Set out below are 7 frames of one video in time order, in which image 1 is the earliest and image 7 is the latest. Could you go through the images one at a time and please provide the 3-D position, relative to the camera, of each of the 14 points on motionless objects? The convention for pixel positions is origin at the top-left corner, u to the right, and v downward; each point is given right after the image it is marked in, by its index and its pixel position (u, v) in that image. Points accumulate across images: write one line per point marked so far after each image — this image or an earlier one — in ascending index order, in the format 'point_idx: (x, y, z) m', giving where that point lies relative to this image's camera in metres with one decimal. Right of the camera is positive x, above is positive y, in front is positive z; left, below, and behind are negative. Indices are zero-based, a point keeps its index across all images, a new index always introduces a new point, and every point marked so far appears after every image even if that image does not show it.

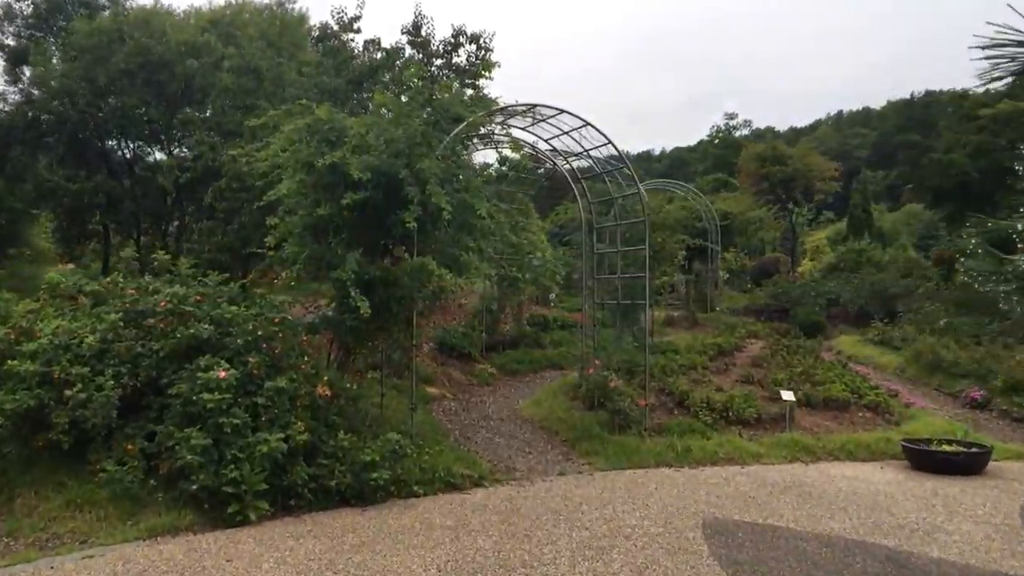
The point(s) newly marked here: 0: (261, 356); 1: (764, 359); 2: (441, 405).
0: (-1.4, -0.4, +4.8) m
1: (+2.7, -0.8, +9.2) m
2: (-0.7, -1.1, +8.0) m
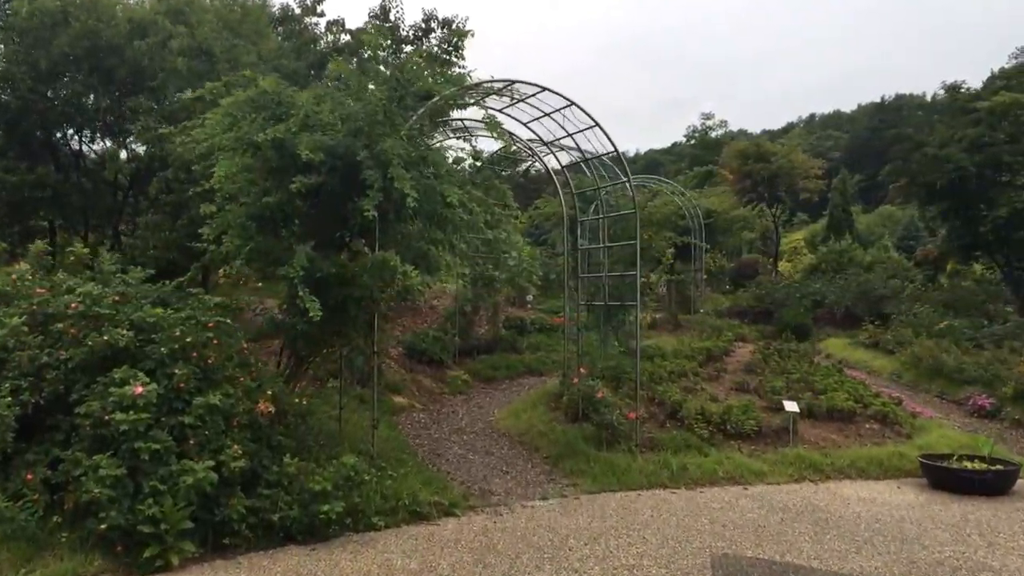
0: (-1.5, -0.4, +4.1) m
1: (+2.5, -0.8, +8.6) m
2: (-0.9, -1.1, +7.3) m
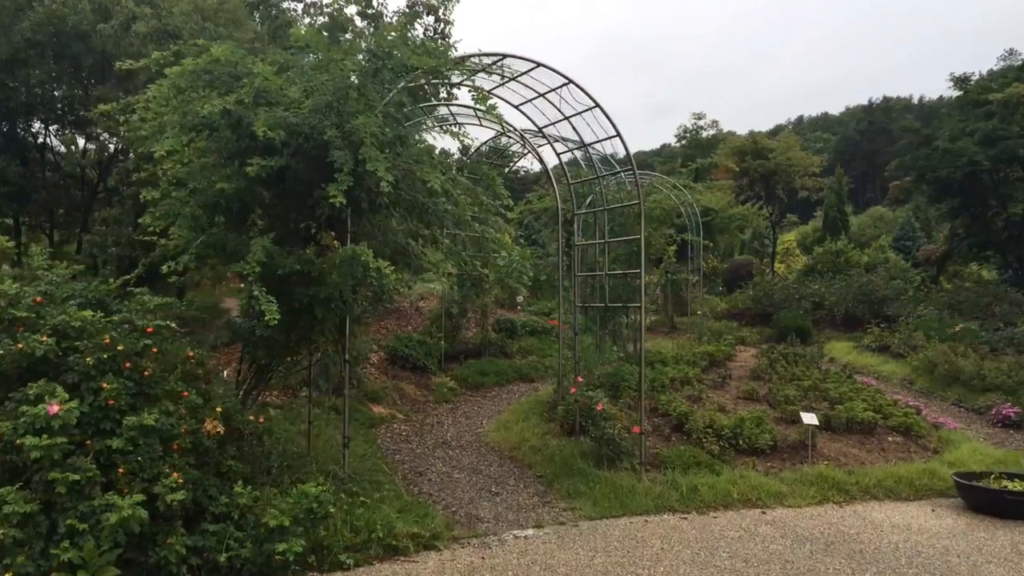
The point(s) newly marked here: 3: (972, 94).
0: (-1.6, -0.4, +3.5) m
1: (+2.4, -0.8, +8.1) m
2: (-1.0, -1.1, +6.6) m
3: (+6.2, +2.6, +11.5) m
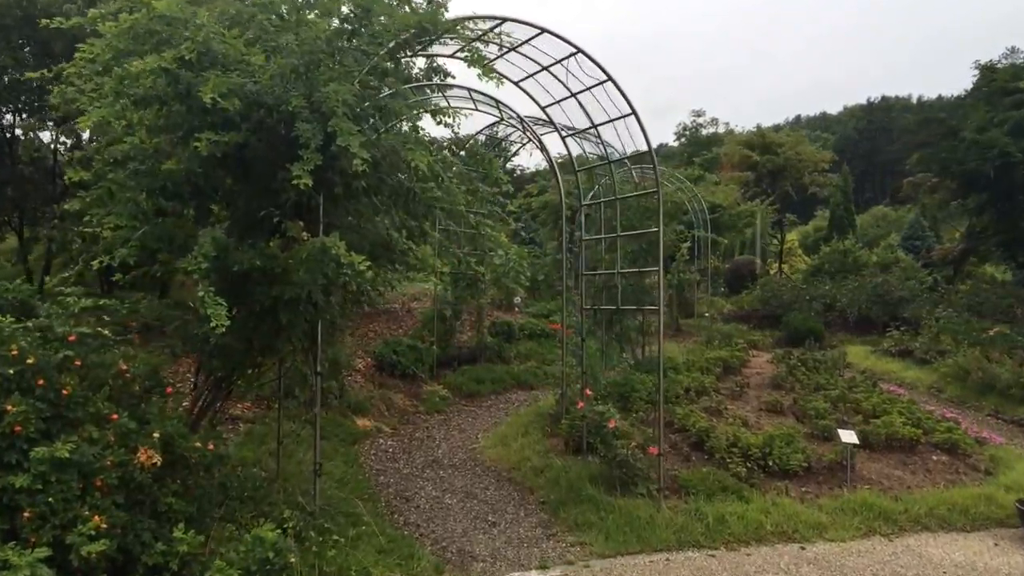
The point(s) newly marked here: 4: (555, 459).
0: (-1.6, -0.4, +2.8) m
1: (+2.4, -0.8, +7.4) m
2: (-1.0, -1.1, +6.0) m
3: (+6.2, +2.6, +10.9) m
4: (+0.3, -1.1, +5.3) m
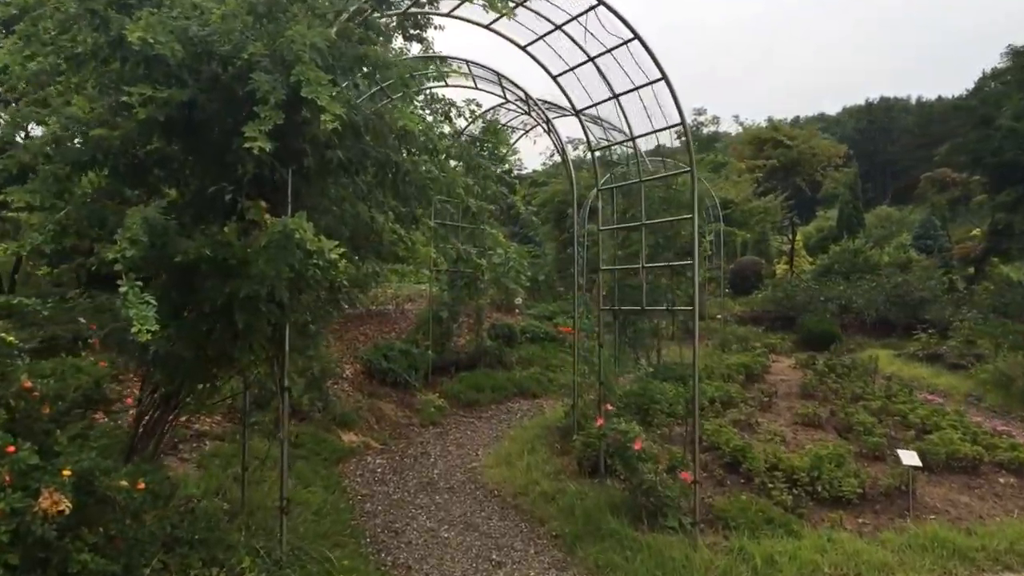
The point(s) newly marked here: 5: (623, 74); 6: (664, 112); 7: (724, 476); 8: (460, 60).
0: (-1.5, -0.4, +2.1) m
1: (+2.4, -0.8, +6.7) m
2: (-0.9, -1.1, +5.3) m
3: (+6.2, +2.6, +10.2) m
4: (+0.3, -1.0, +4.6) m
5: (+0.6, +1.1, +4.4) m
6: (+0.8, +0.9, +4.2) m
7: (+1.1, -1.0, +4.5) m
8: (-0.3, +1.5, +5.5) m
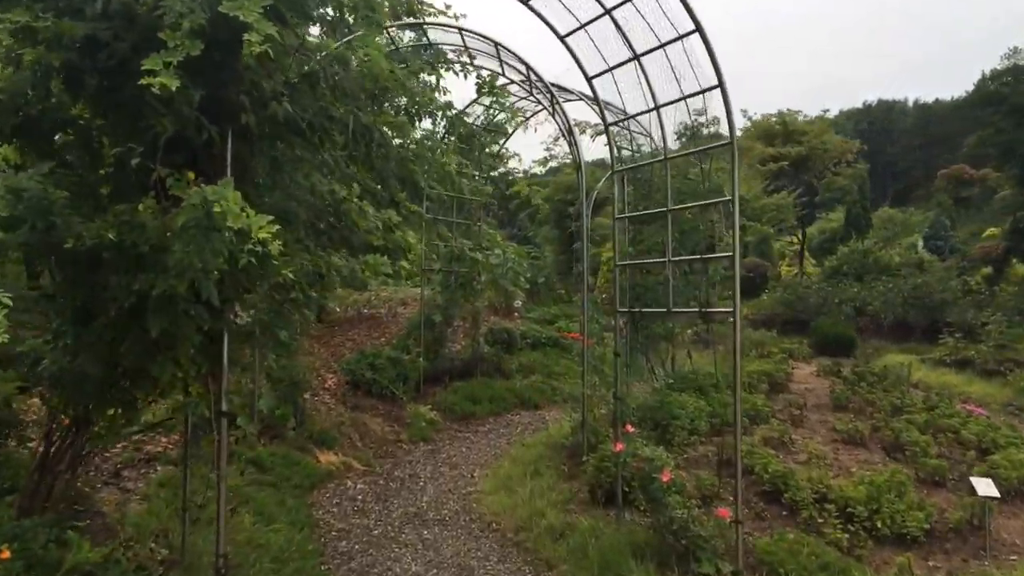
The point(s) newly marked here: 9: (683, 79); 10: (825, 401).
0: (-1.5, -0.3, +1.4) m
1: (+2.4, -0.8, +6.0) m
2: (-0.9, -1.1, +4.6) m
3: (+6.2, +2.6, +9.6) m
4: (+0.3, -1.0, +3.9) m
5: (+0.6, +1.1, +3.7) m
6: (+0.8, +0.9, +3.6) m
7: (+1.1, -1.0, +3.8) m
8: (-0.3, +1.5, +4.8) m
9: (+0.7, +0.9, +3.7) m
10: (+2.3, -0.8, +6.2) m
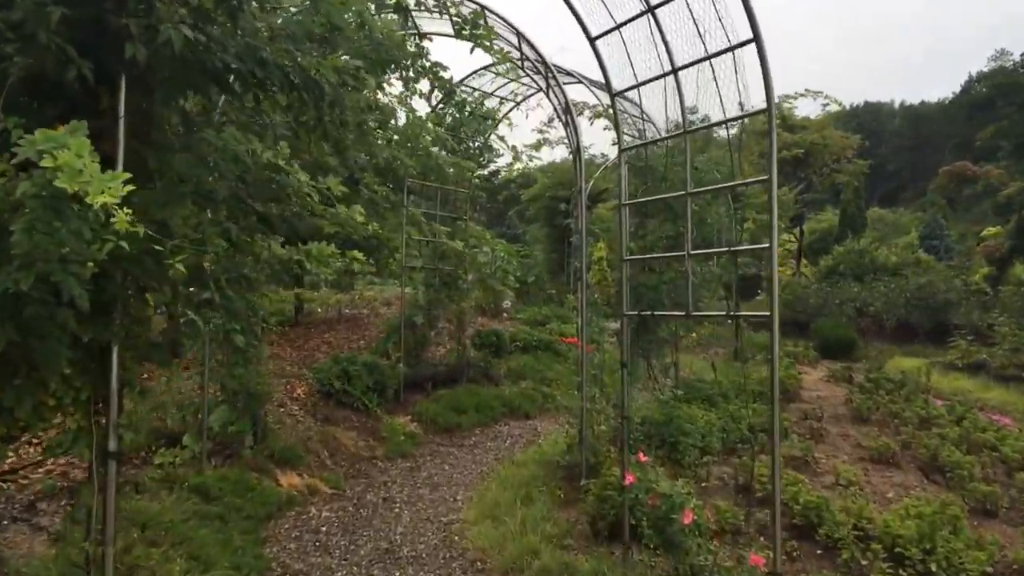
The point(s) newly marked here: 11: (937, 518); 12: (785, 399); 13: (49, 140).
0: (-1.5, -0.3, +0.8) m
1: (+2.3, -0.8, +5.5) m
2: (-1.0, -1.1, +4.0) m
3: (+6.1, +2.6, +9.1) m
4: (+0.3, -1.0, +3.3) m
5: (+0.5, +1.1, +3.2) m
6: (+0.7, +0.9, +3.0) m
7: (+1.1, -1.0, +3.2) m
8: (-0.4, +1.5, +4.2) m
9: (+0.7, +0.9, +3.1) m
10: (+2.2, -0.8, +5.7) m
11: (+1.6, -0.9, +3.3) m
12: (+2.0, -0.8, +6.2) m
13: (-0.7, +0.2, +1.4) m
